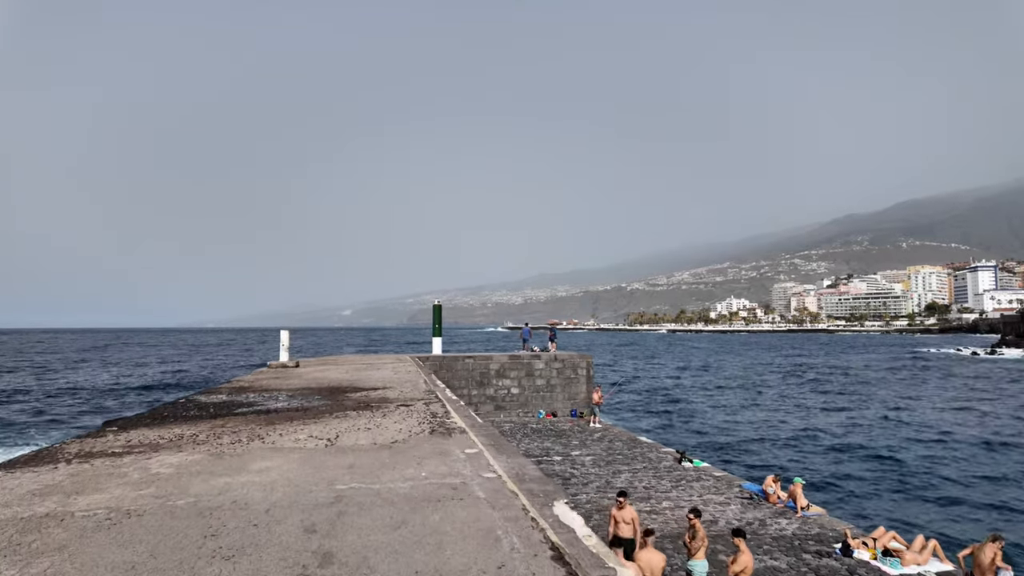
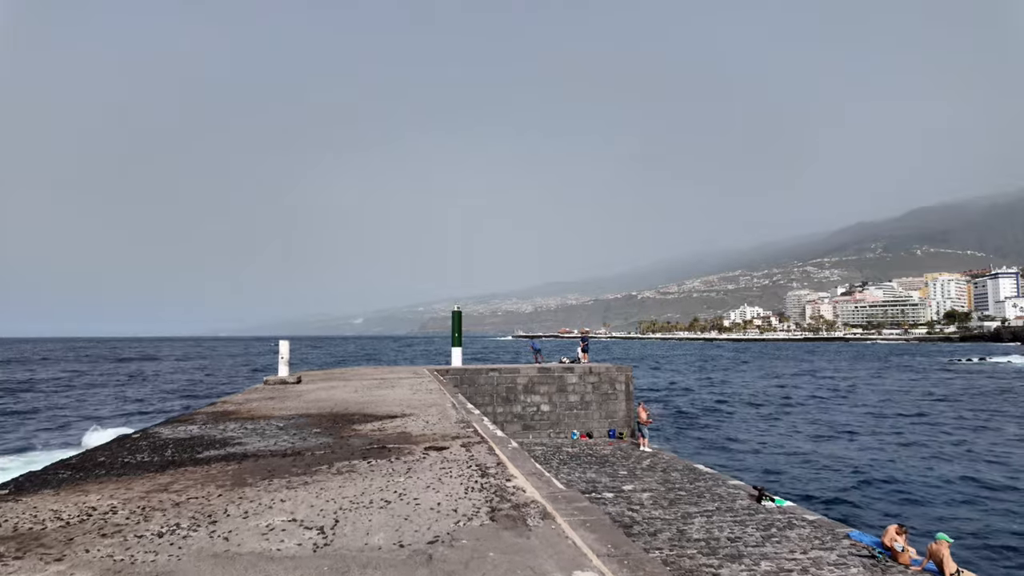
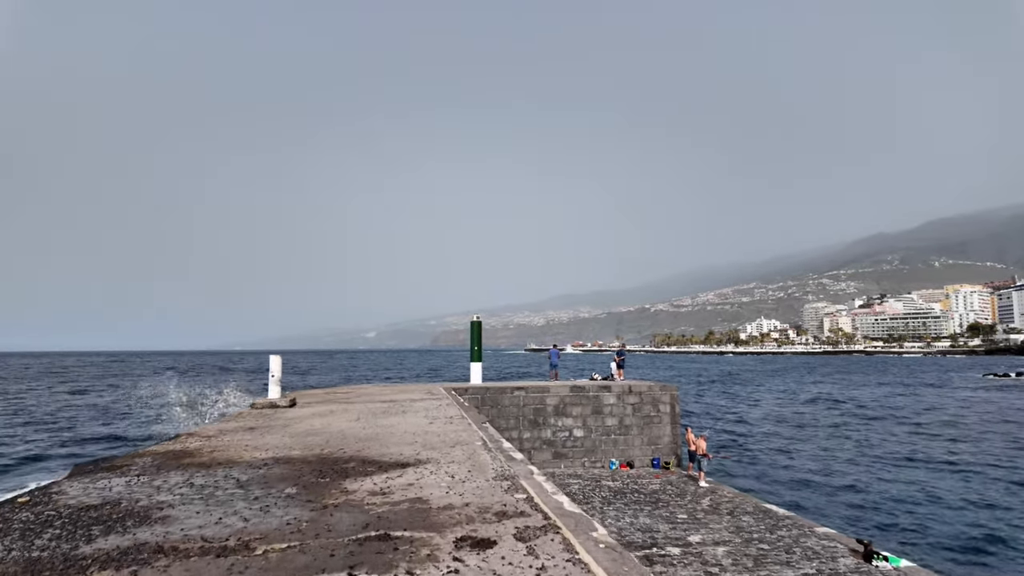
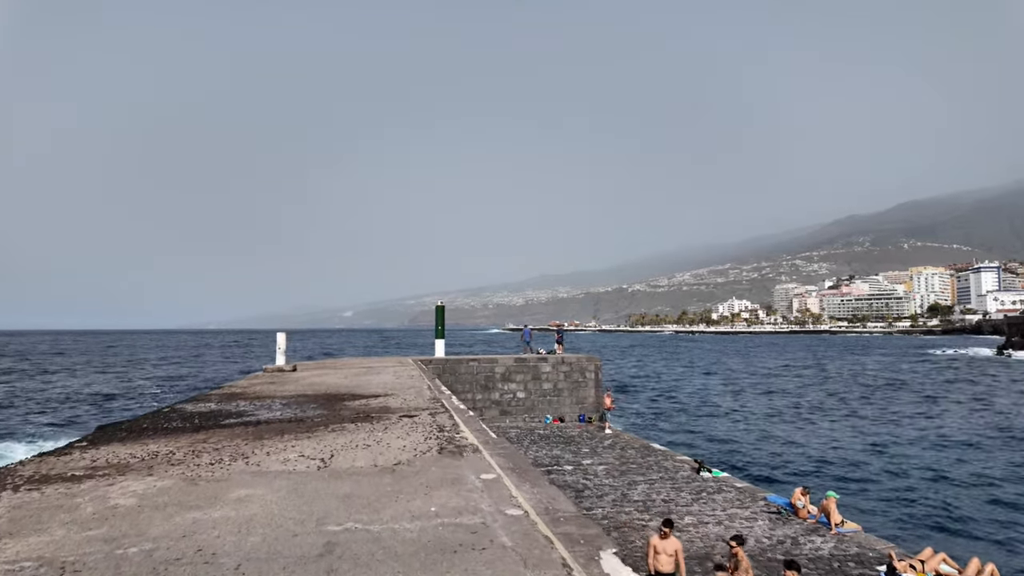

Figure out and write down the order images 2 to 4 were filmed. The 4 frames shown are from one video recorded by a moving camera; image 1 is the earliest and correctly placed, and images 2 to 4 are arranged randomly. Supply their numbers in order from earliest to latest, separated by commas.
4, 2, 3
